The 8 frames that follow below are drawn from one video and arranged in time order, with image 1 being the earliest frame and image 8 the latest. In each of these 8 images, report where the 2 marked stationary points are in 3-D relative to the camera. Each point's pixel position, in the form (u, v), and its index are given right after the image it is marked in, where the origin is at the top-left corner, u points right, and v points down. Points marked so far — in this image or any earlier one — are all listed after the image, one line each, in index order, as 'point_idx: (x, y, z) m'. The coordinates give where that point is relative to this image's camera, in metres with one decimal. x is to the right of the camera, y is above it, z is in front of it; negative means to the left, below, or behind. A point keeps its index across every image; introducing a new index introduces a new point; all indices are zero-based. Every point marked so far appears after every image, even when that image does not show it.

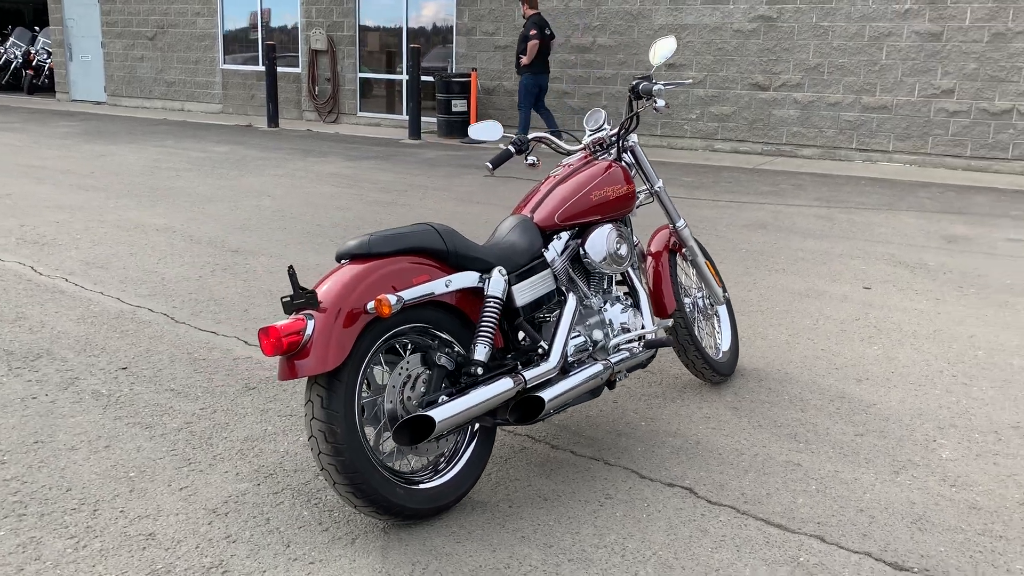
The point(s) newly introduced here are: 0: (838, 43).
0: (+4.4, +3.3, +12.0) m
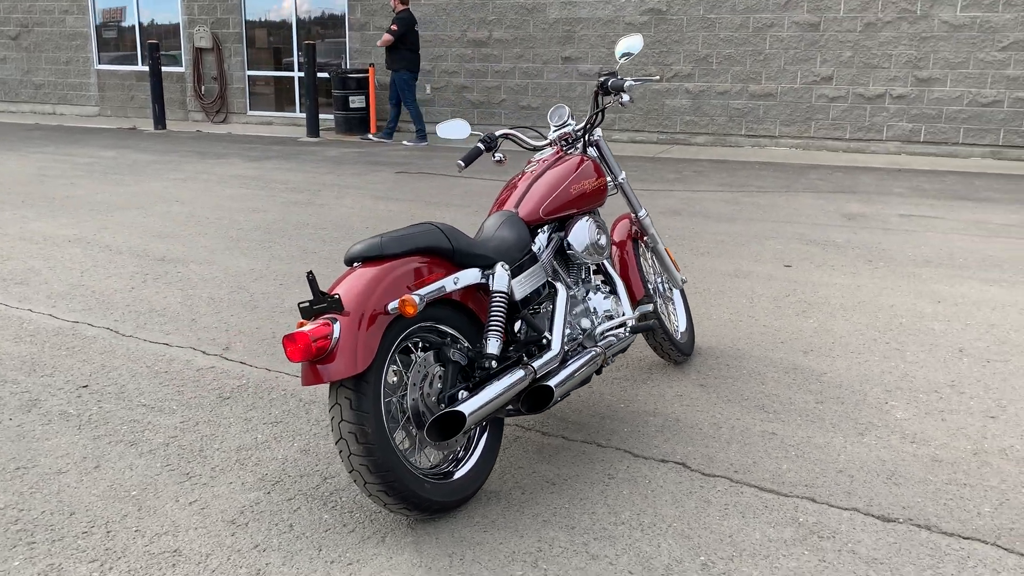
0: (+3.0, +3.6, +12.6) m
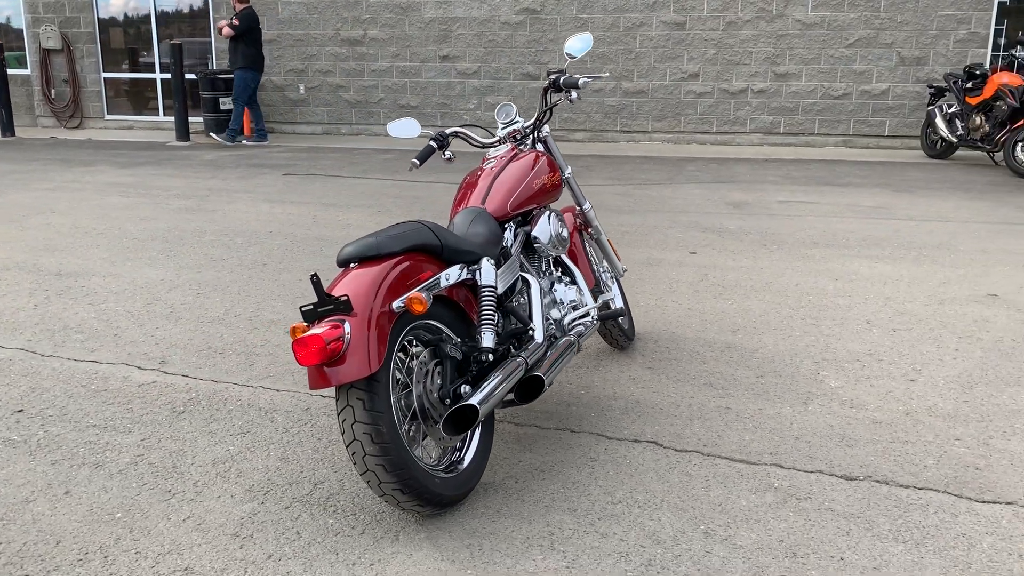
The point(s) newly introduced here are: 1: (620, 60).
0: (+1.2, +3.7, +13.0) m
1: (+1.6, +3.4, +13.0) m
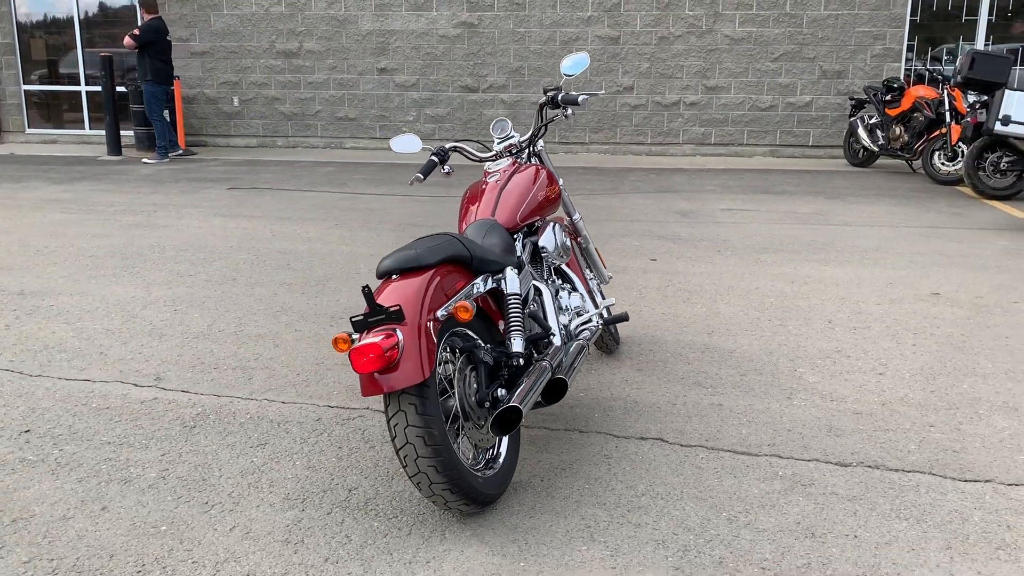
0: (+0.3, +3.6, +13.3) m
1: (+0.7, +3.2, +13.3) m
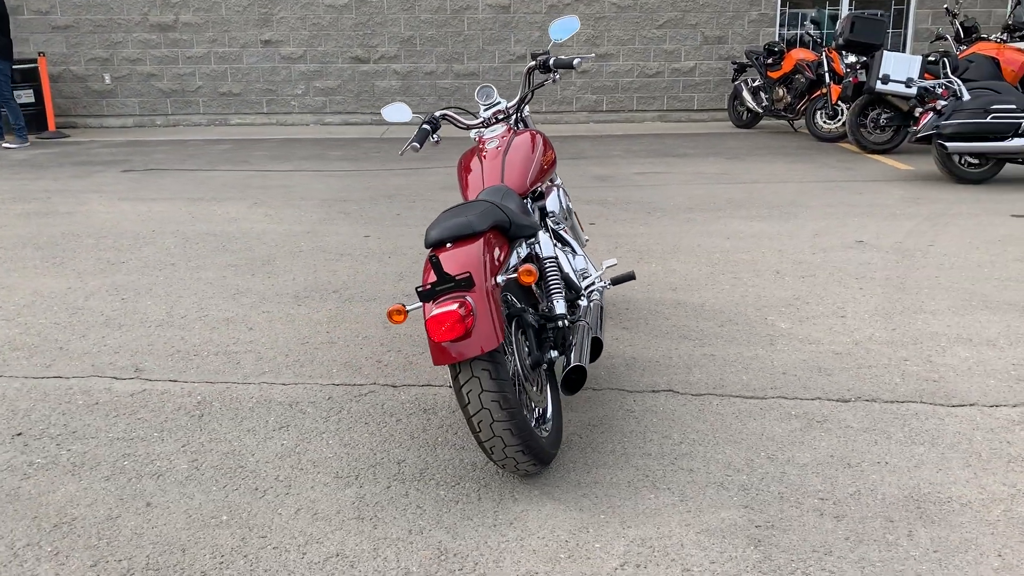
0: (-1.3, +4.0, +13.1) m
1: (-0.9, +3.7, +13.2) m
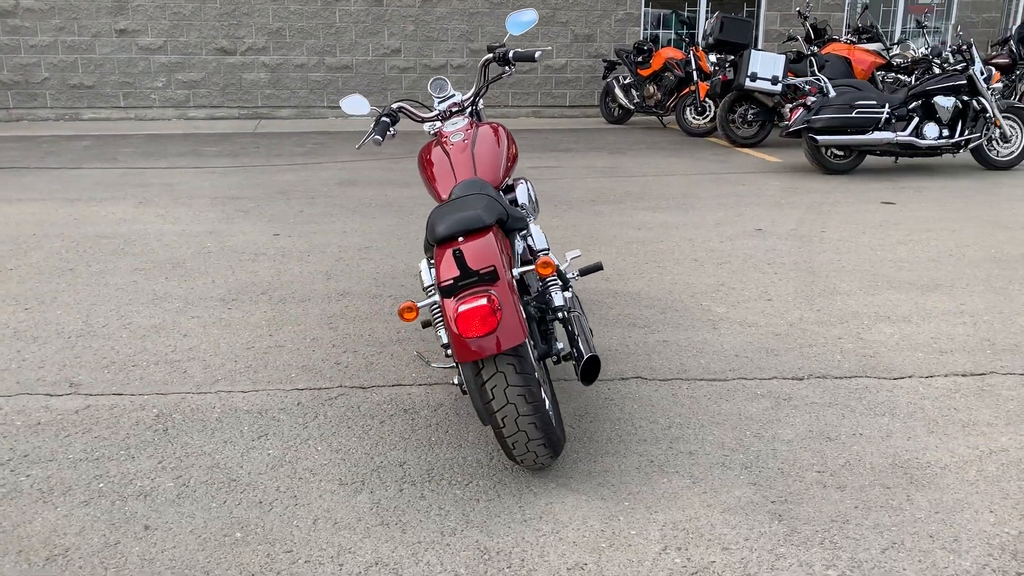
0: (-3.1, +4.0, +12.7) m
1: (-2.8, +3.7, +12.9) m
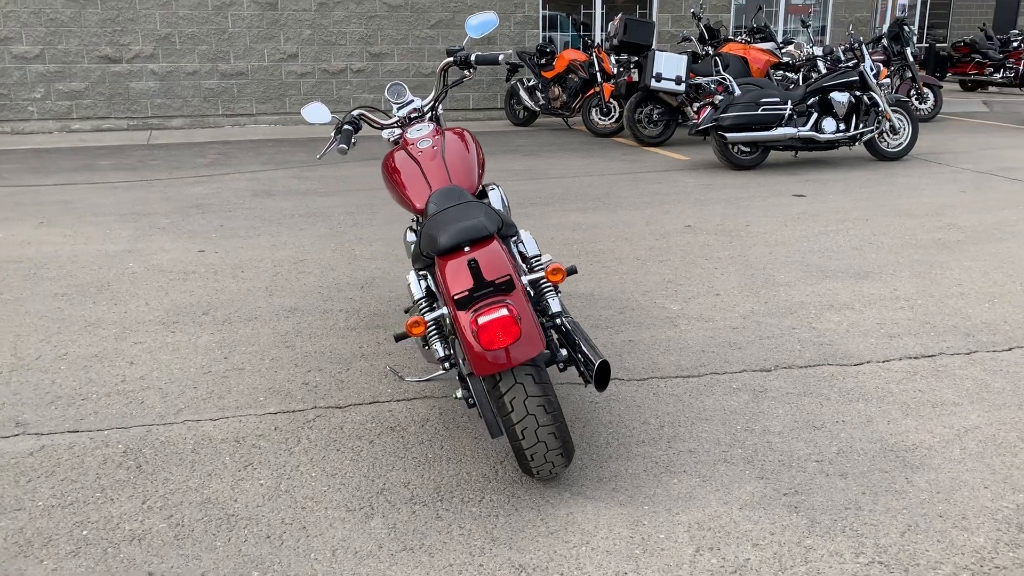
0: (-4.5, +3.8, +12.1) m
1: (-4.2, +3.5, +12.4) m
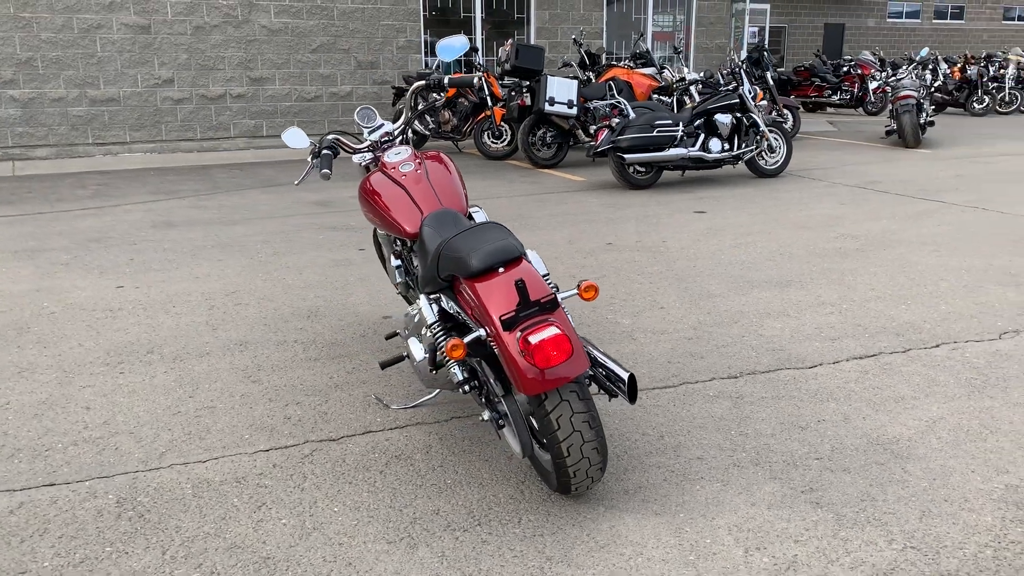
0: (-6.0, +3.3, +11.4) m
1: (-5.7, +2.9, +11.7) m
